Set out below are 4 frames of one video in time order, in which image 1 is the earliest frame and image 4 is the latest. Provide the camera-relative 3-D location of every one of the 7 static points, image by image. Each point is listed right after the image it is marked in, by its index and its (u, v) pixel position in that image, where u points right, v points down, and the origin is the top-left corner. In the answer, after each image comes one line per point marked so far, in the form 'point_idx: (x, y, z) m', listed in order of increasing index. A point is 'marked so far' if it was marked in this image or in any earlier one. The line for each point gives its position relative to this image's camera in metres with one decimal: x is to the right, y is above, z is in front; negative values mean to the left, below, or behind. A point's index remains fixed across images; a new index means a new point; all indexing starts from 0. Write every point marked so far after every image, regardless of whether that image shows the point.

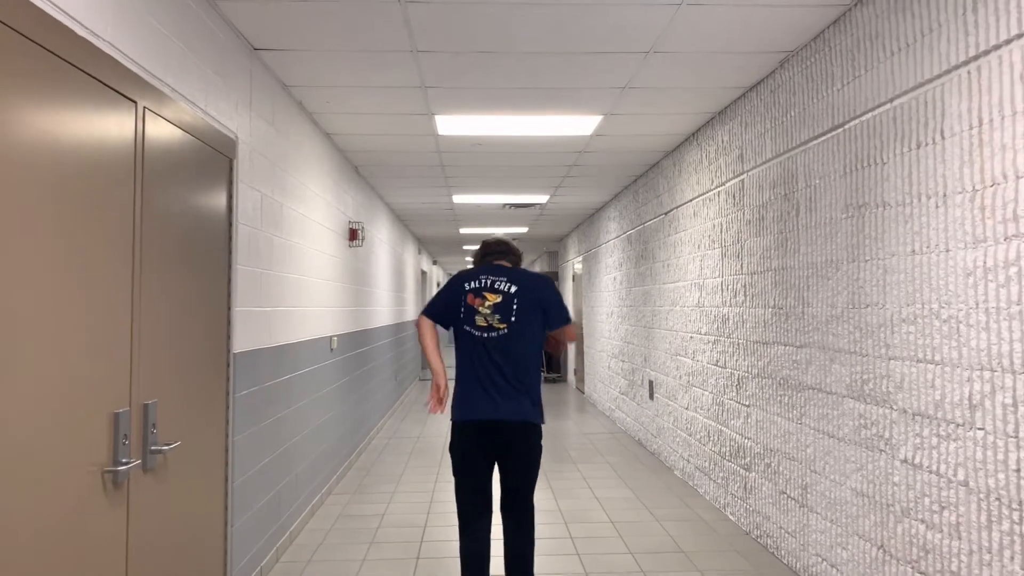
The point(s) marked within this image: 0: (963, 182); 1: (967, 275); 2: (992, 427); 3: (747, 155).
0: (+1.2, +0.3, +2.0) m
1: (+1.2, 0.0, +2.0) m
2: (+1.2, -0.3, +1.9) m
3: (+1.1, +0.6, +3.5) m
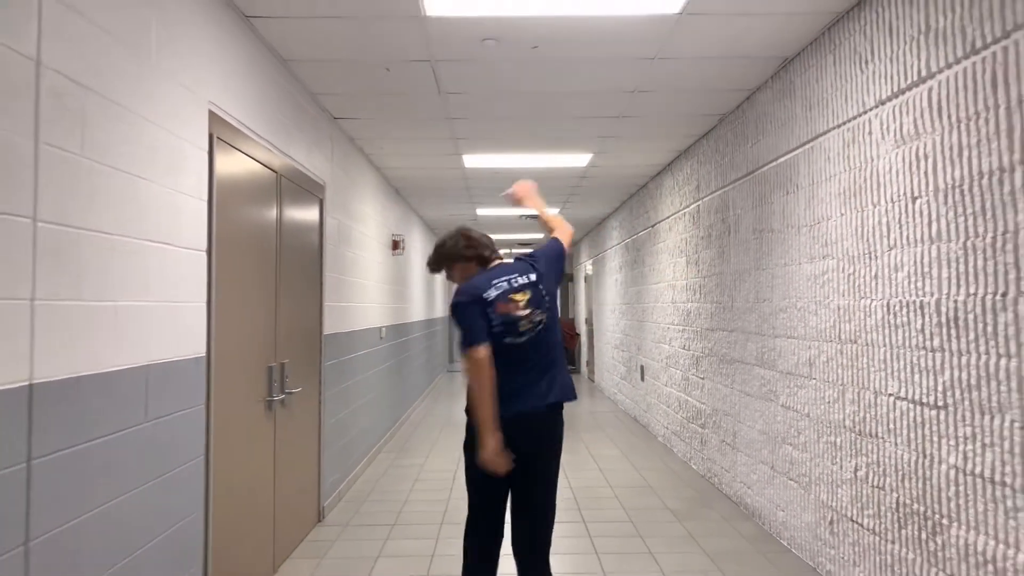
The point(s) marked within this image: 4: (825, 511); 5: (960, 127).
0: (+1.2, +0.3, +3.1) m
1: (+1.2, 0.0, +3.0) m
2: (+1.2, -0.3, +3.0) m
3: (+1.2, +0.6, +4.6) m
4: (+1.2, -0.9, +2.9) m
5: (+1.2, +0.4, +2.0) m
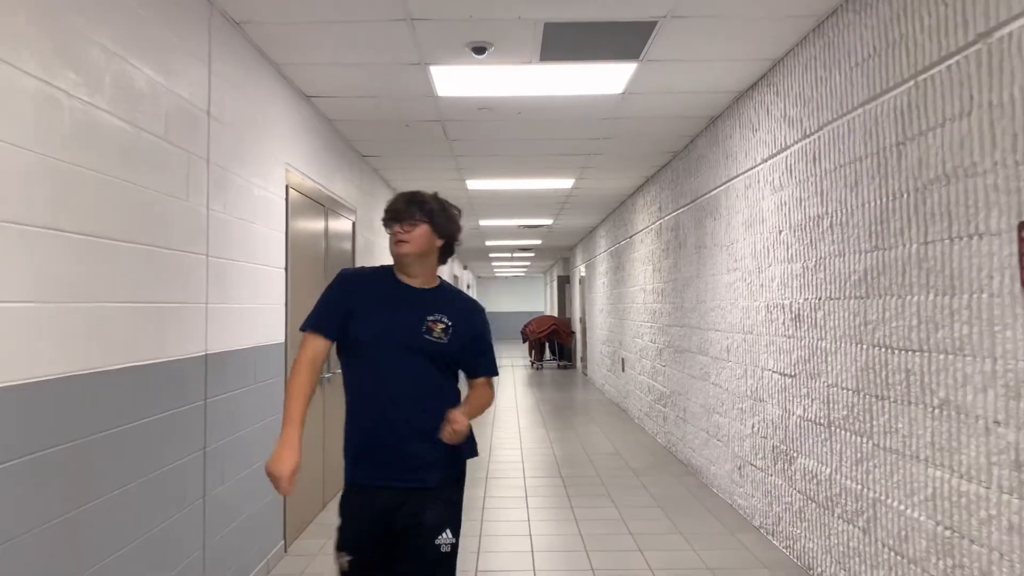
0: (+1.2, +0.3, +4.0) m
1: (+1.2, 0.0, +4.0) m
2: (+1.2, -0.4, +3.9) m
3: (+1.1, +0.6, +5.5) m
4: (+1.2, -0.9, +3.9) m
5: (+1.2, +0.4, +3.0) m
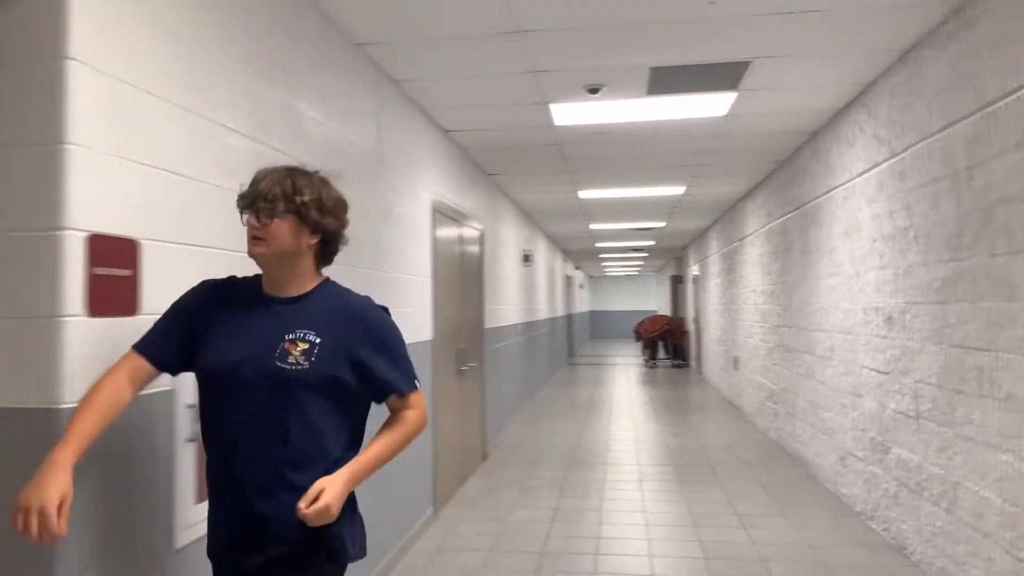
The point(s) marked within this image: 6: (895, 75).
0: (+1.8, +0.2, +4.3) m
1: (+1.8, 0.0, +4.3) m
2: (+1.8, -0.4, +4.2) m
3: (+2.0, +0.6, +5.8) m
4: (+1.8, -0.9, +4.2) m
5: (+1.7, +0.4, +3.3) m
6: (+1.6, +0.9, +3.2) m
